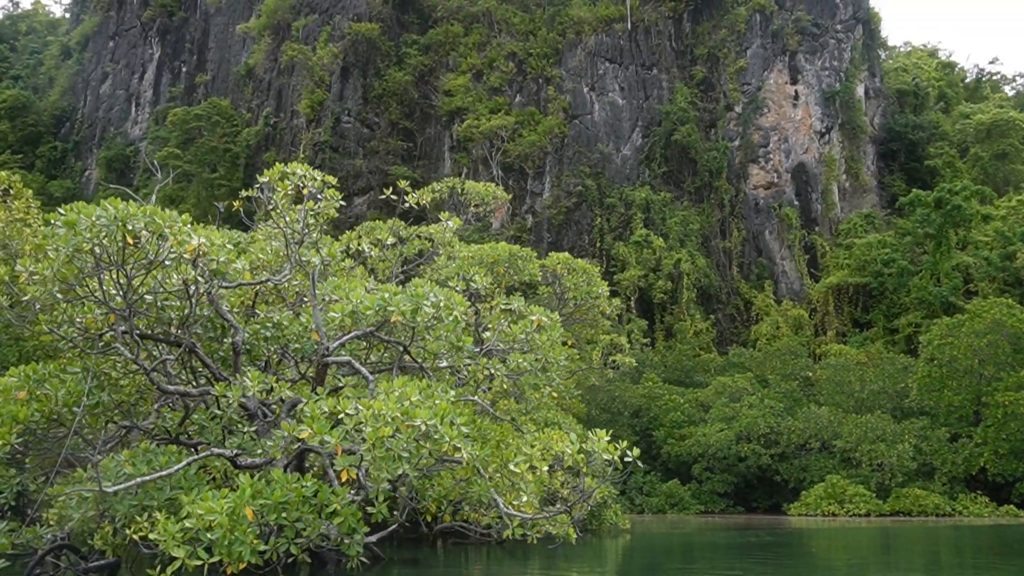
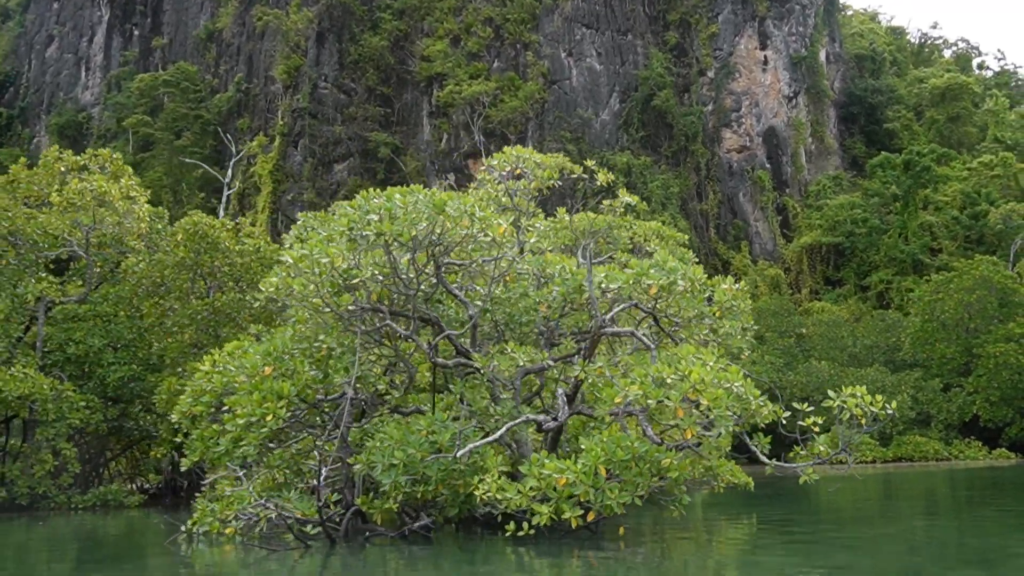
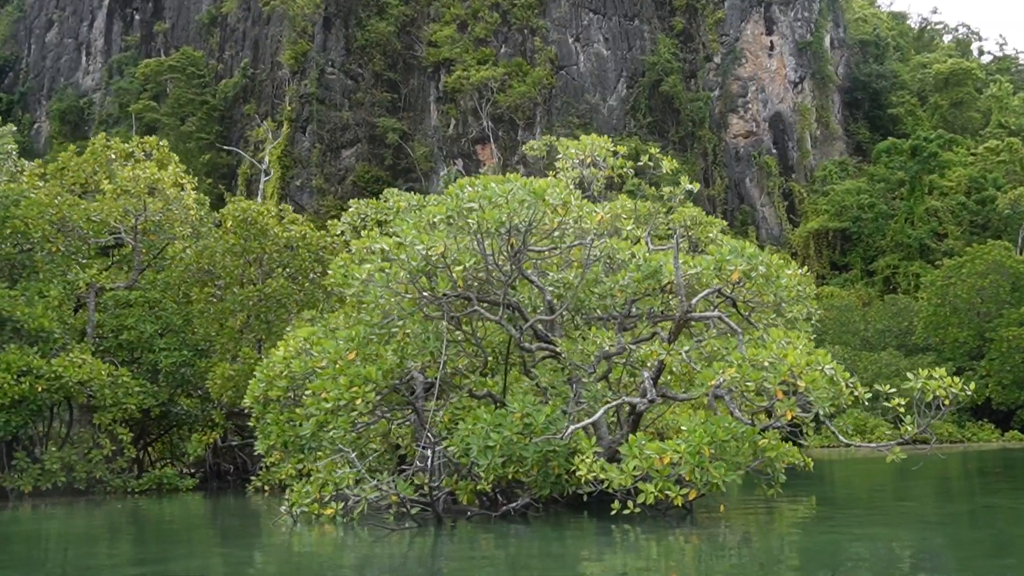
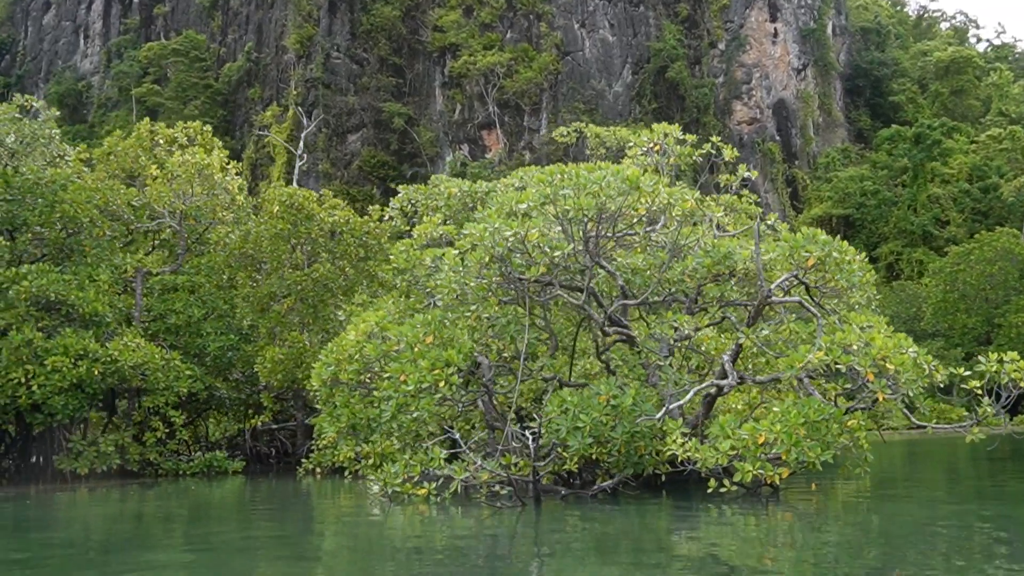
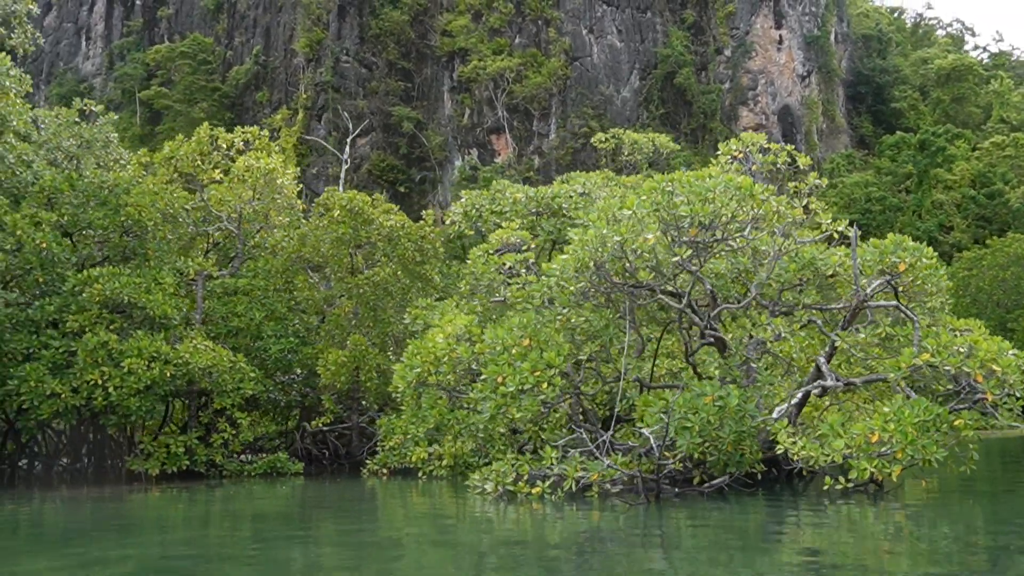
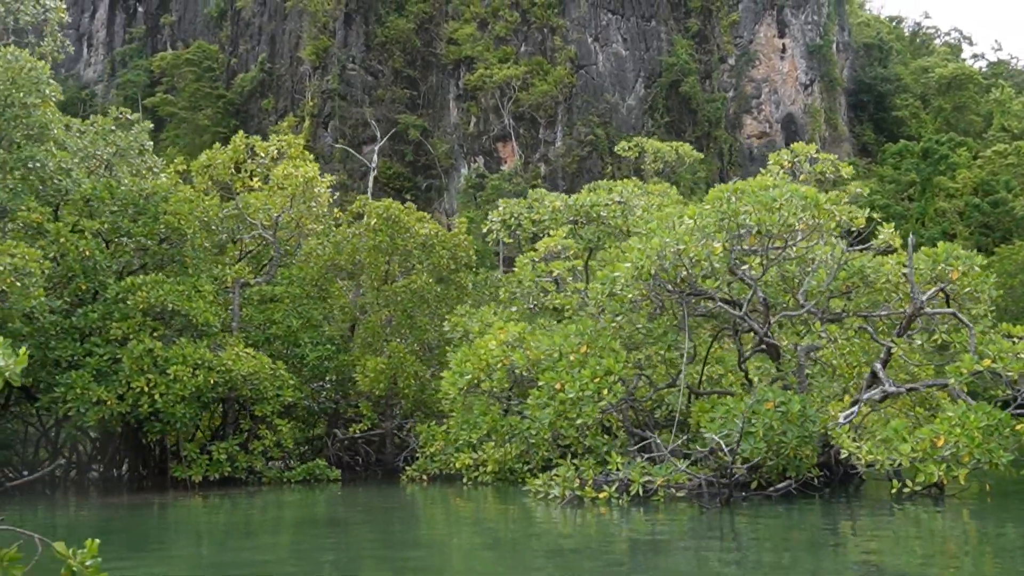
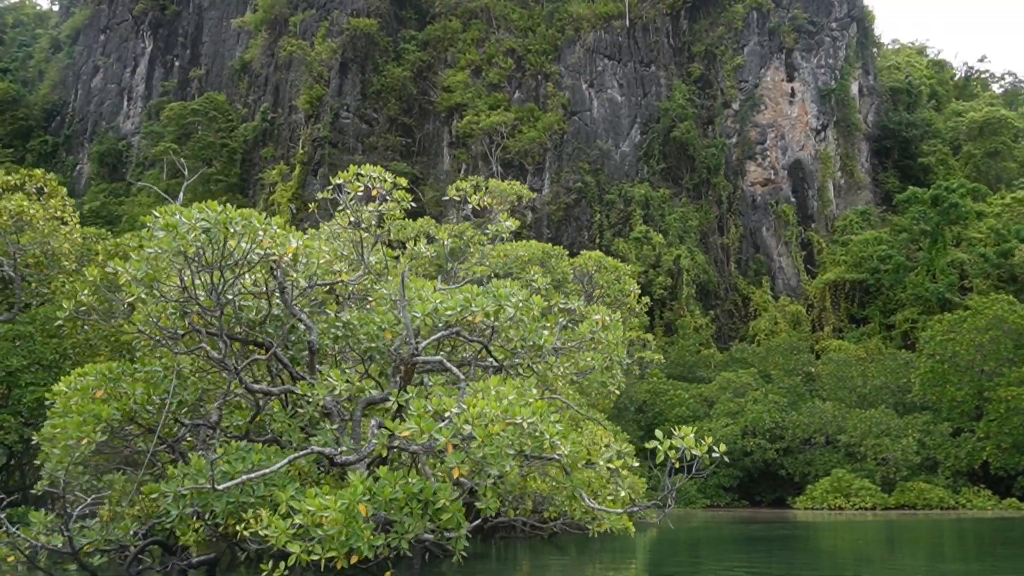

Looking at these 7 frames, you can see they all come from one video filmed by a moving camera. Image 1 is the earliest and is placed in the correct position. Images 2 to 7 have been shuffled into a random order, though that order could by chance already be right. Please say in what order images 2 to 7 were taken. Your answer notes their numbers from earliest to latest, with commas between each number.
7, 2, 3, 4, 5, 6
